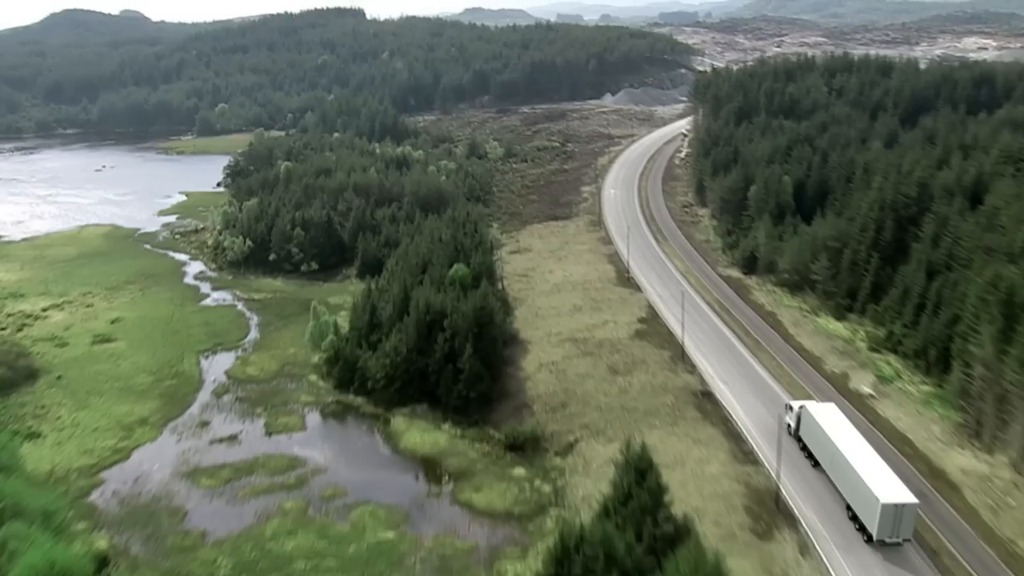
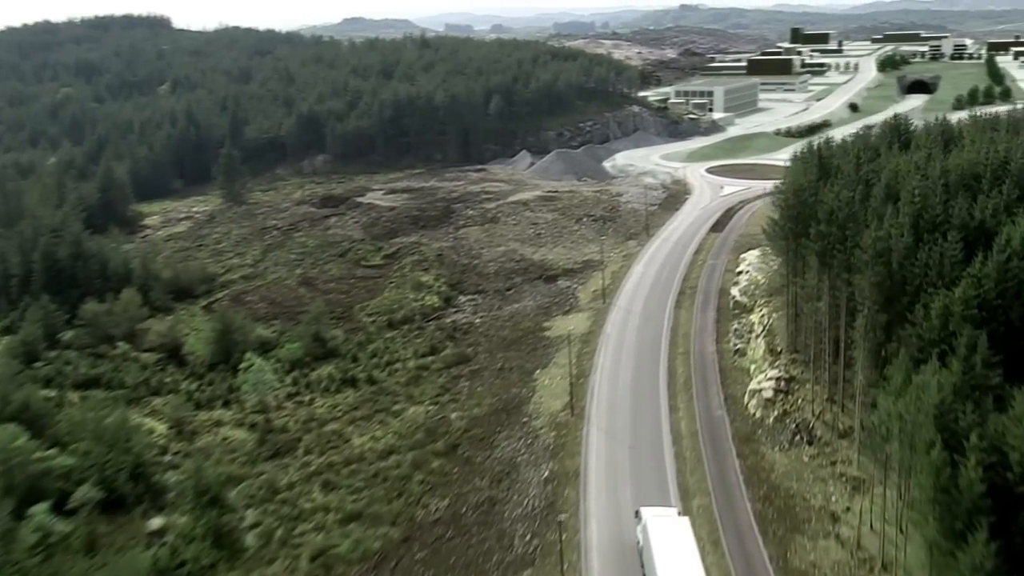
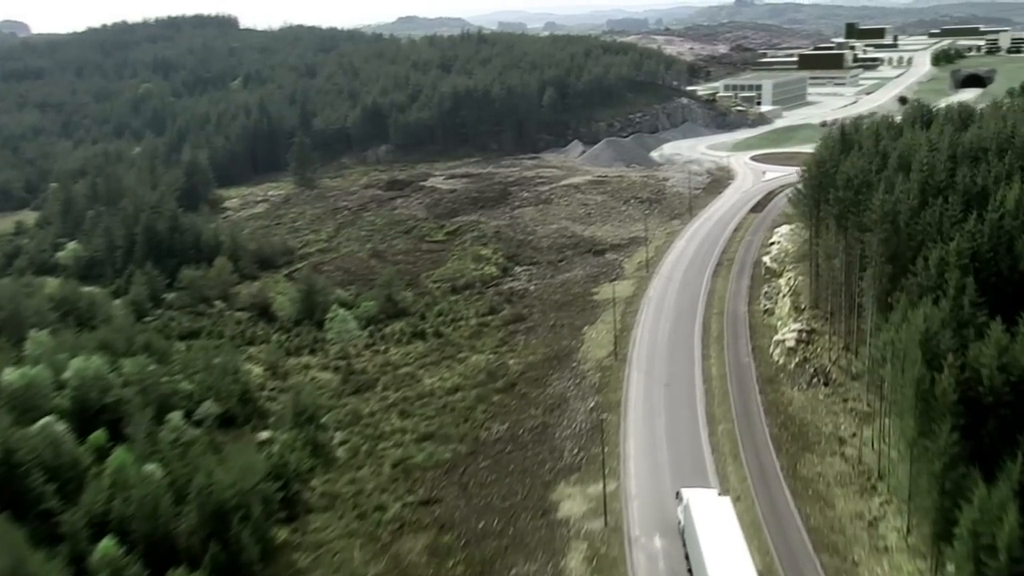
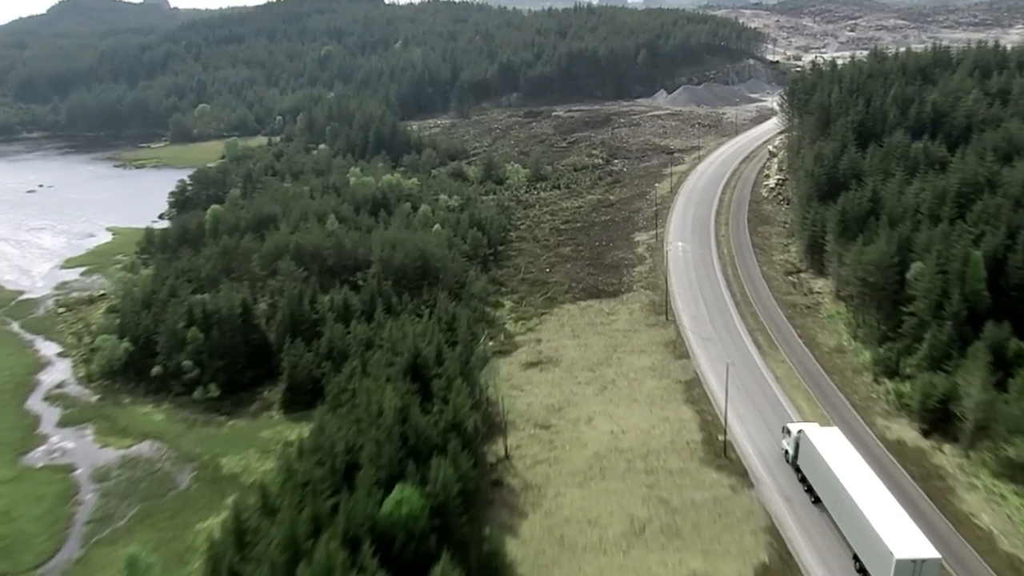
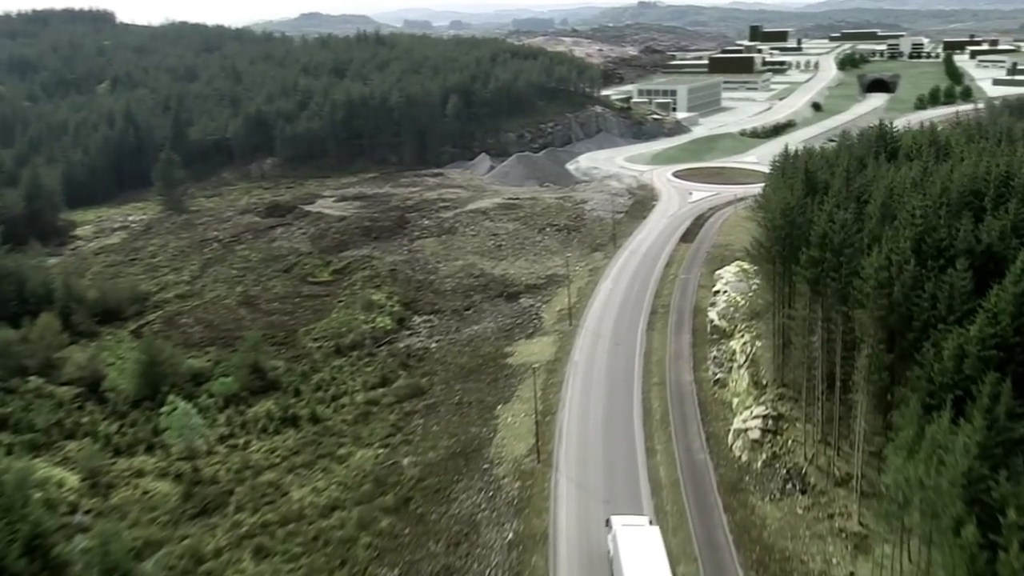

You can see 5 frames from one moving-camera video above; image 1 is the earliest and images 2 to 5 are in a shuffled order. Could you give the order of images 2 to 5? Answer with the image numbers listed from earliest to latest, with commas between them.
4, 3, 2, 5
